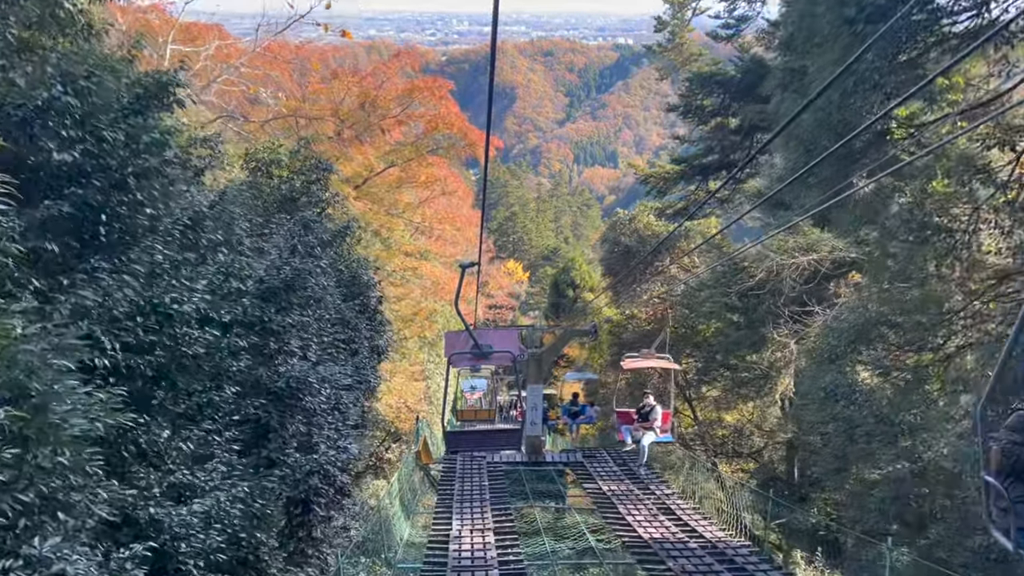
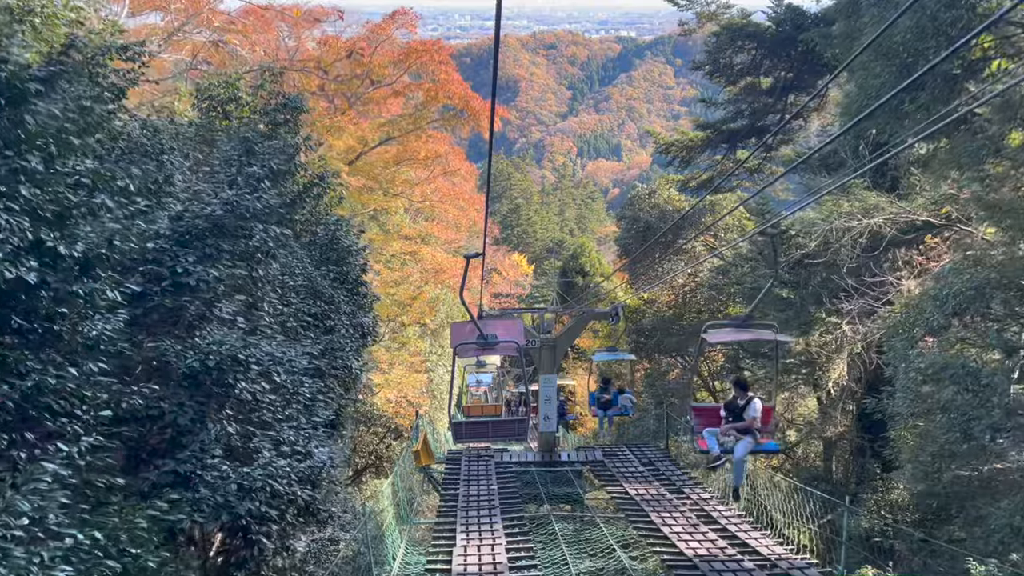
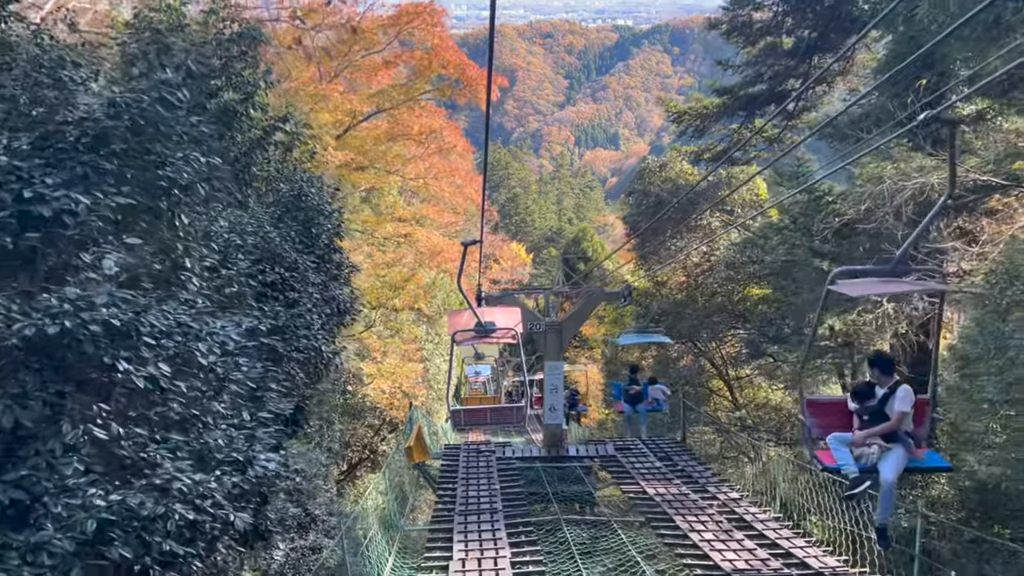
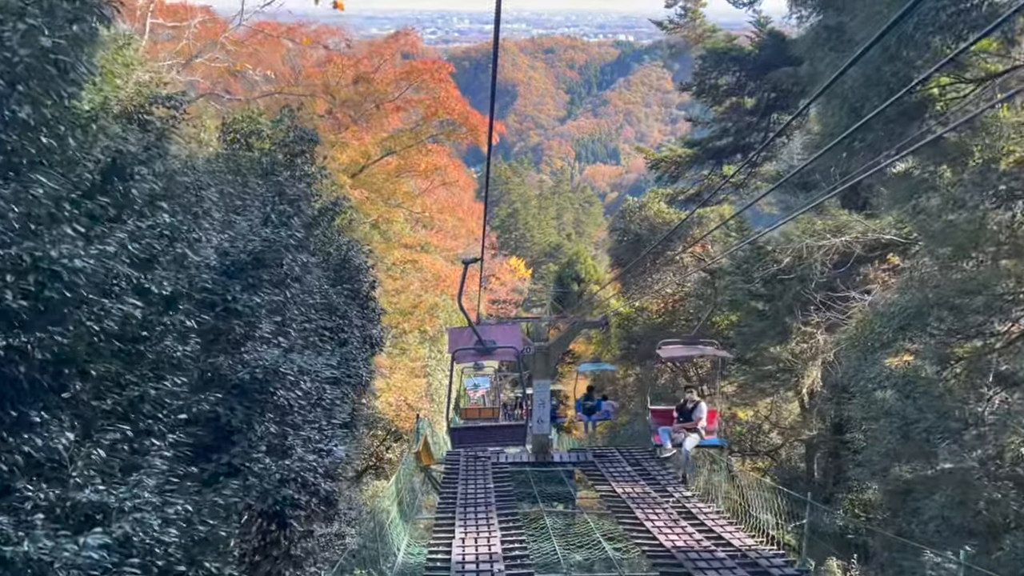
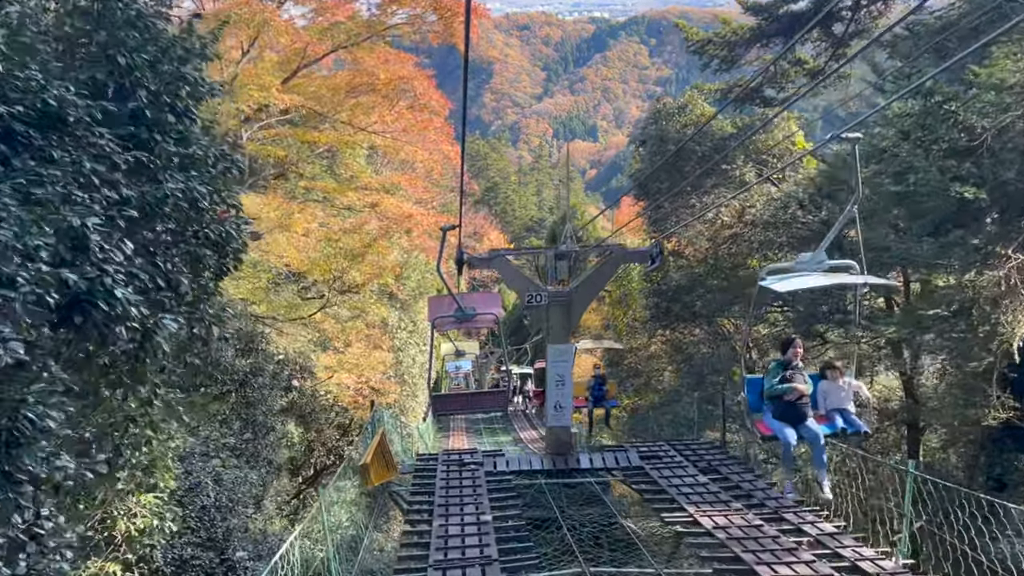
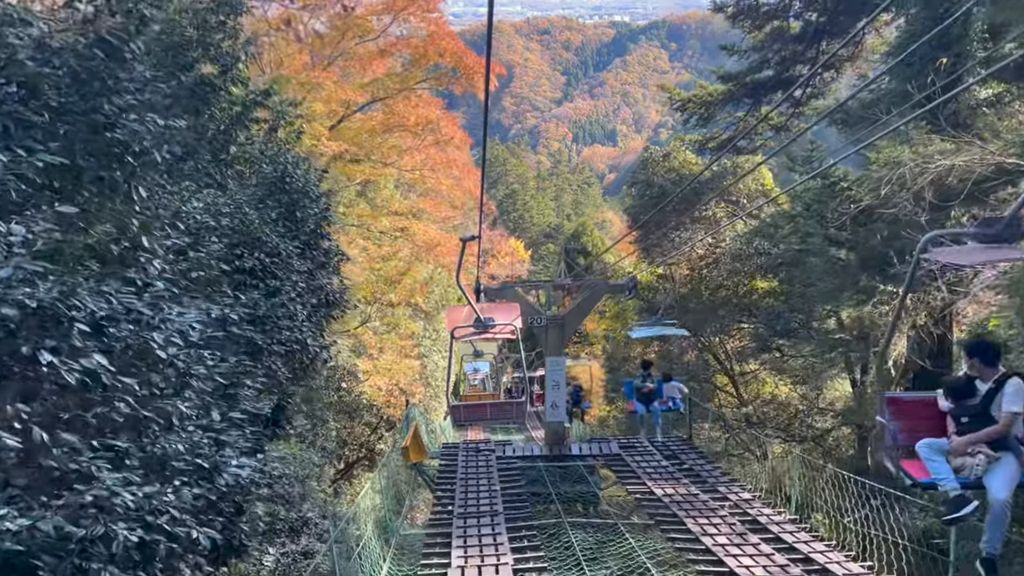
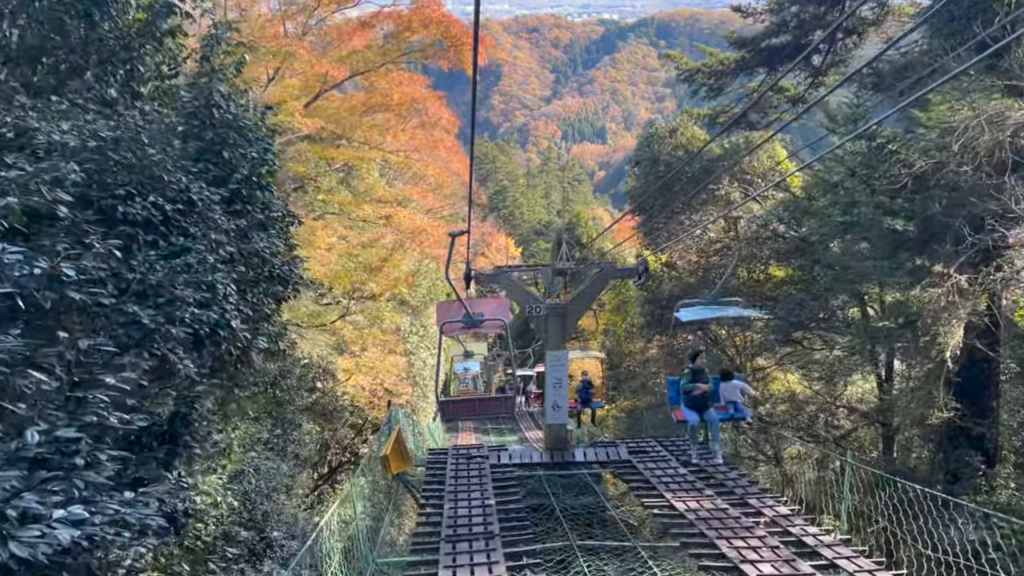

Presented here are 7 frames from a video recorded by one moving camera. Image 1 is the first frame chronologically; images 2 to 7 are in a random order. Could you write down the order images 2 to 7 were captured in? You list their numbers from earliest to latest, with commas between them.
4, 2, 3, 6, 7, 5
